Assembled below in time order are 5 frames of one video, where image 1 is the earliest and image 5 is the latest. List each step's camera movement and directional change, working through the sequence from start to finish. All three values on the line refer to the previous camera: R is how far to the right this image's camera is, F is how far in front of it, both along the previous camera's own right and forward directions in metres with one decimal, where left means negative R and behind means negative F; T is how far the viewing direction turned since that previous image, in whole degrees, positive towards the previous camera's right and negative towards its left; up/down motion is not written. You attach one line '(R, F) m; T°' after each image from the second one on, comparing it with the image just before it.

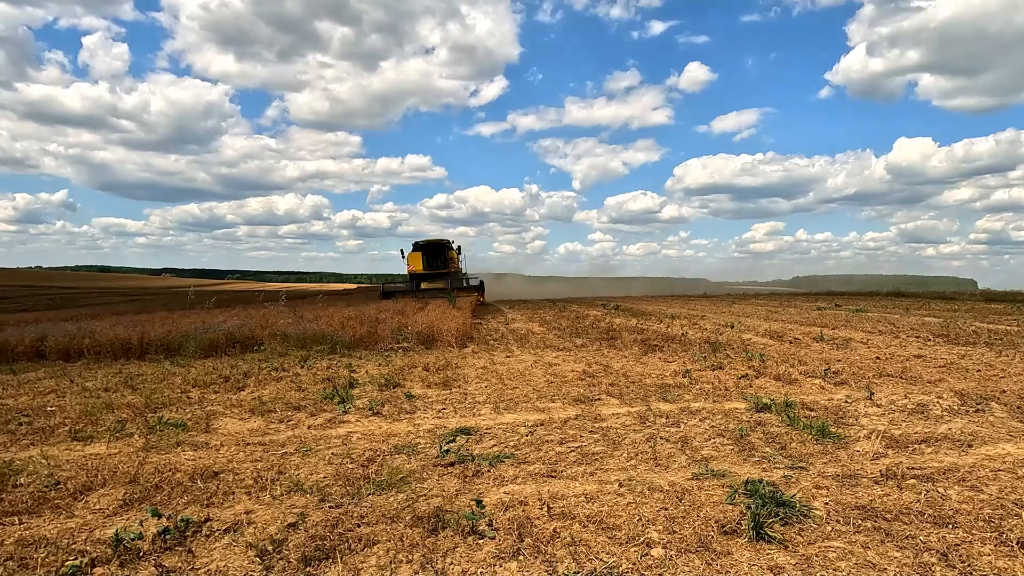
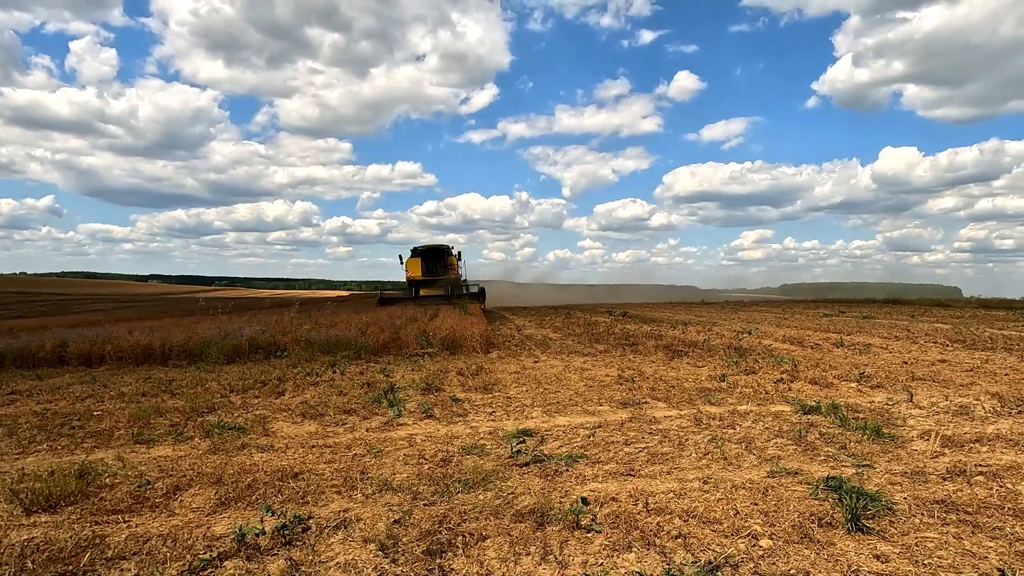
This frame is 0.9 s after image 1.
(-0.6, -0.2) m; +1°
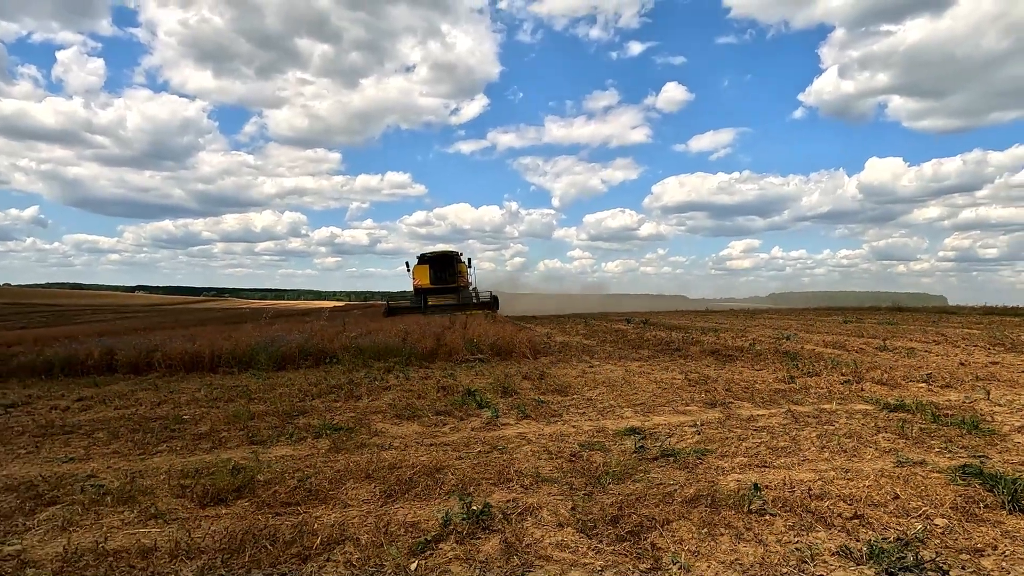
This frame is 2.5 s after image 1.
(-1.1, -0.3) m; +1°
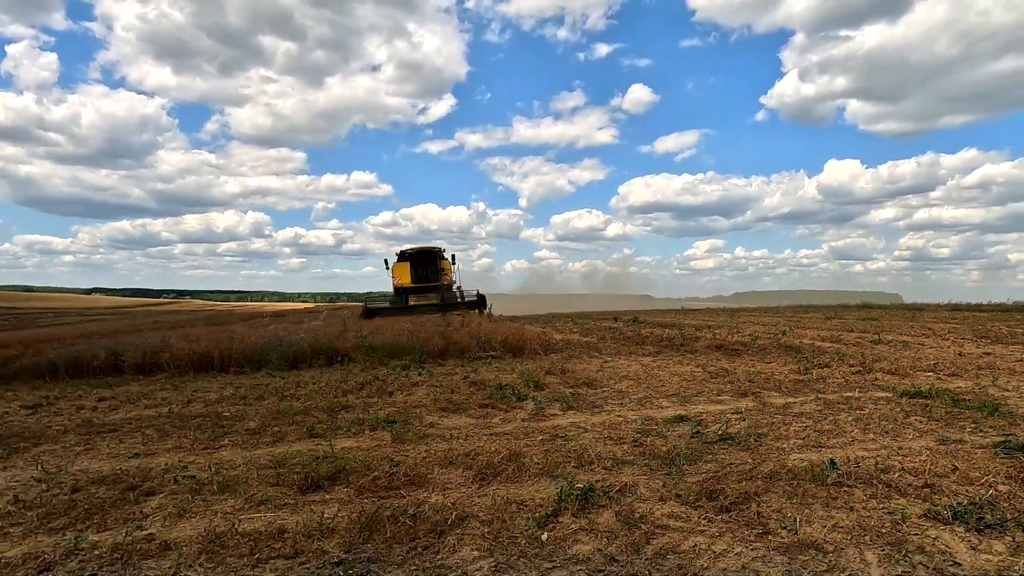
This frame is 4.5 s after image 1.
(-0.9, -0.3) m; +3°
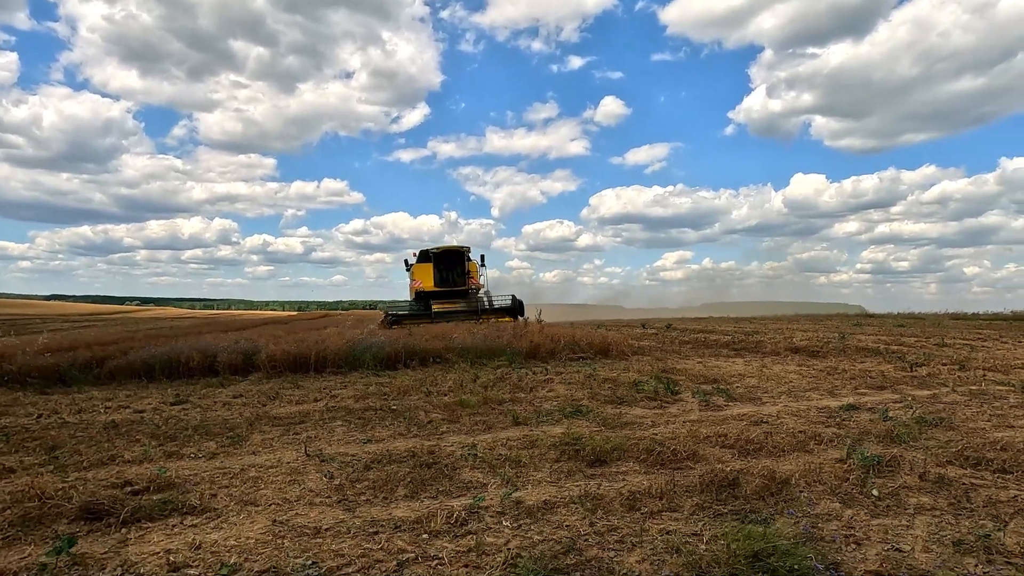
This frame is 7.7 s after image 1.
(-2.4, -0.6) m; +2°
